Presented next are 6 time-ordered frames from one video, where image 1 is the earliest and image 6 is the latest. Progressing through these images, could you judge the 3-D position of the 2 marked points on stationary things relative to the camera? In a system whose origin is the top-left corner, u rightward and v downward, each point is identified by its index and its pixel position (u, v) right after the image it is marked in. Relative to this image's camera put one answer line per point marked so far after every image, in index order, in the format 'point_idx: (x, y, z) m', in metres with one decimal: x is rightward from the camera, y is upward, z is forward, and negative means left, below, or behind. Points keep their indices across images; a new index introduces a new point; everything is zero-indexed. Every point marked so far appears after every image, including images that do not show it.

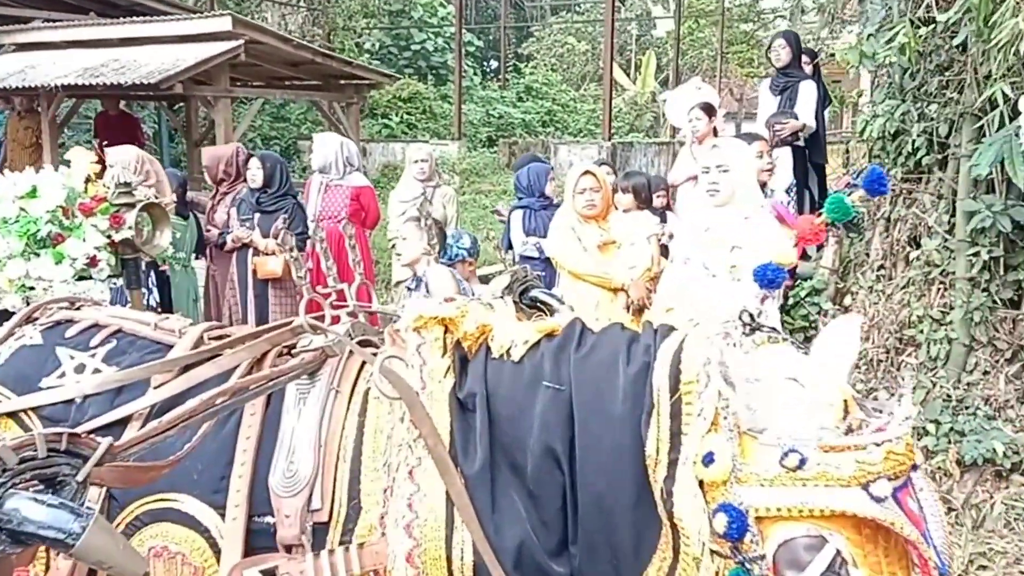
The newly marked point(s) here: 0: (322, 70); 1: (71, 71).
0: (-2.1, +2.4, +10.7) m
1: (-4.3, +2.1, +9.3) m
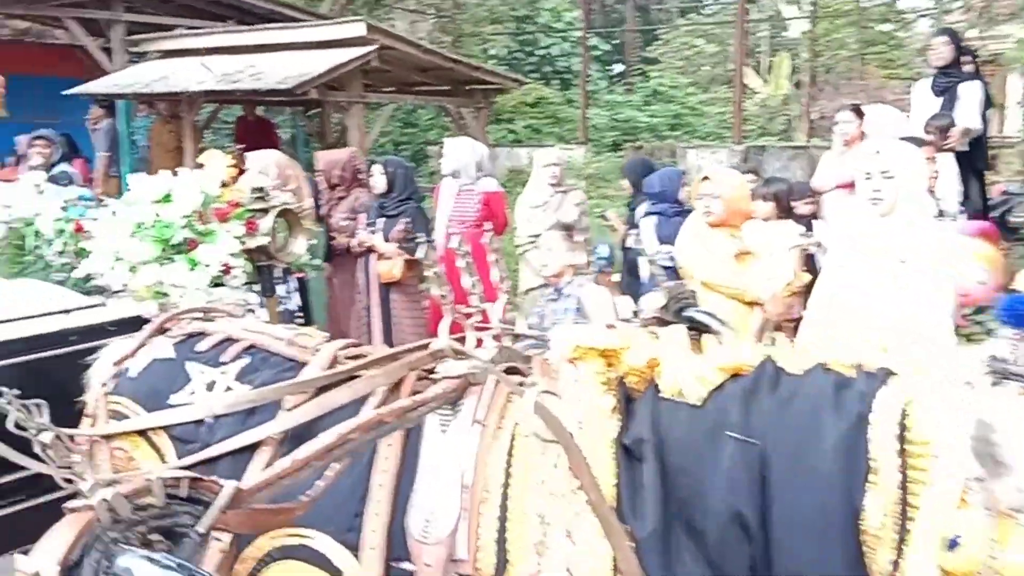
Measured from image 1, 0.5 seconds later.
0: (-0.7, +2.4, +10.7) m
1: (-3.0, +2.1, +9.6) m
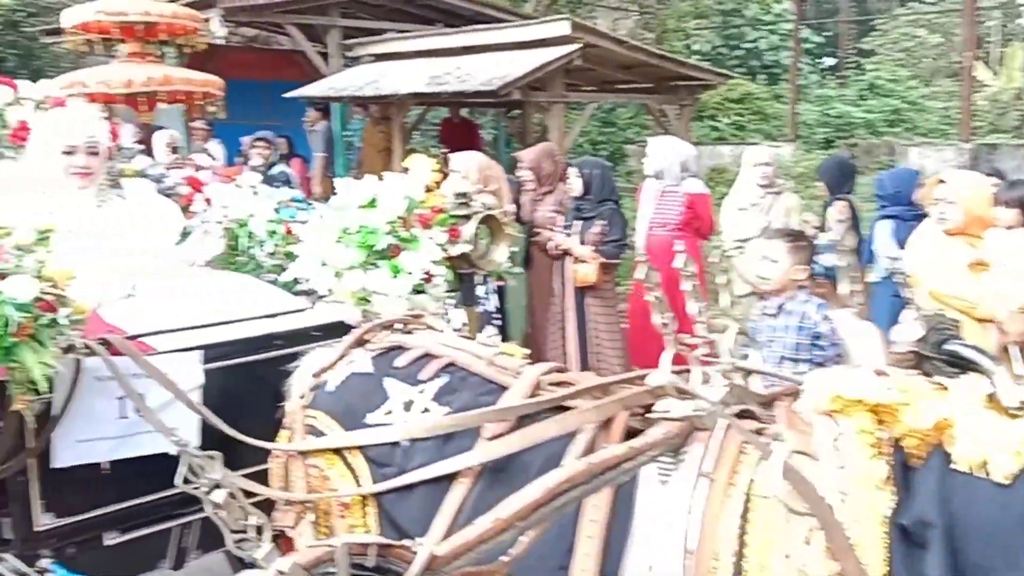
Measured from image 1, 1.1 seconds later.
0: (+1.5, +2.4, +10.4) m
1: (-1.0, +2.1, +9.8) m
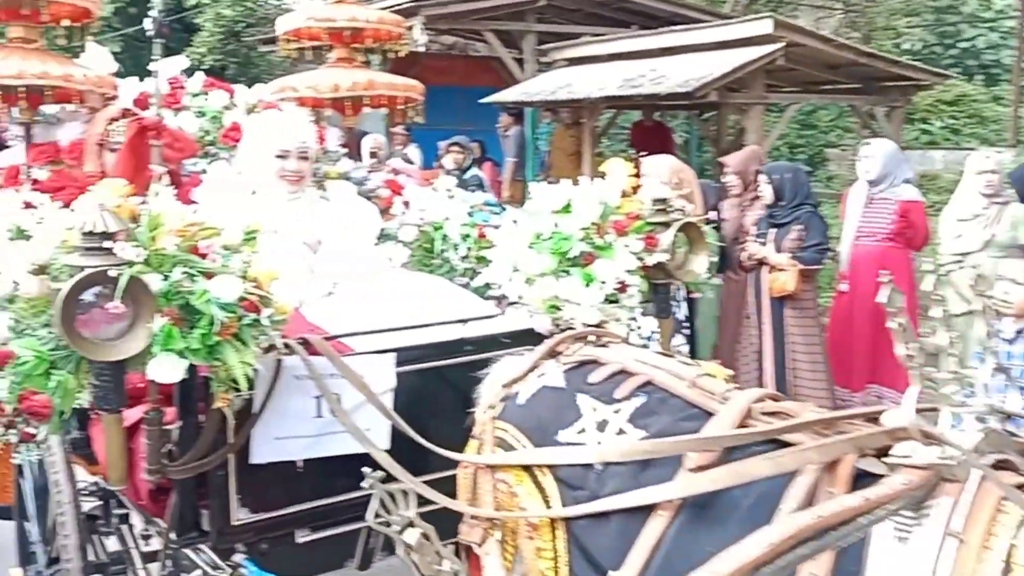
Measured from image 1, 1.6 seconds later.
0: (+3.6, +2.2, +9.8) m
1: (+1.0, +2.1, +9.6) m
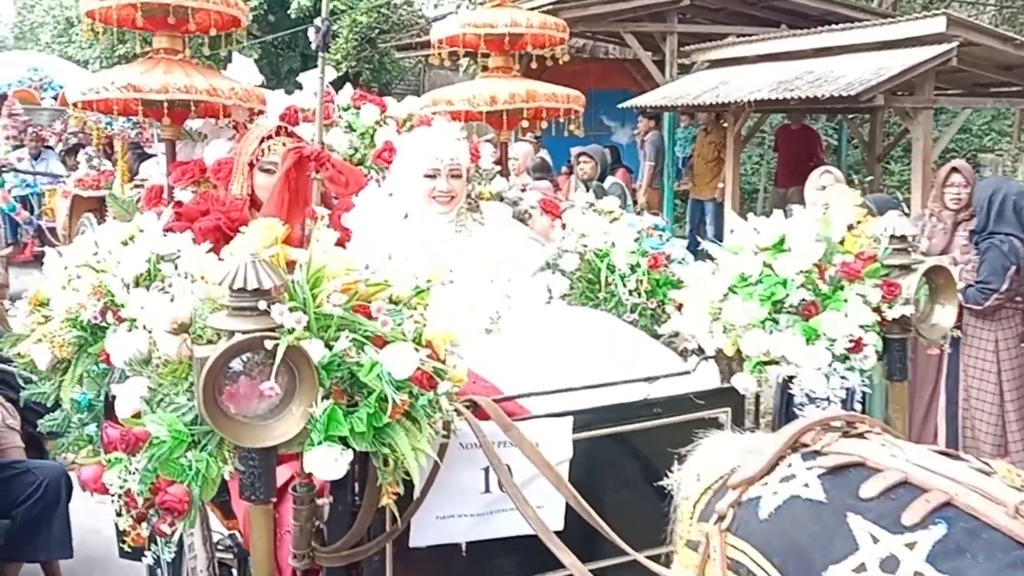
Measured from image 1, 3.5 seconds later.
0: (+5.0, +2.0, +8.8) m
1: (+2.4, +1.9, +9.0) m
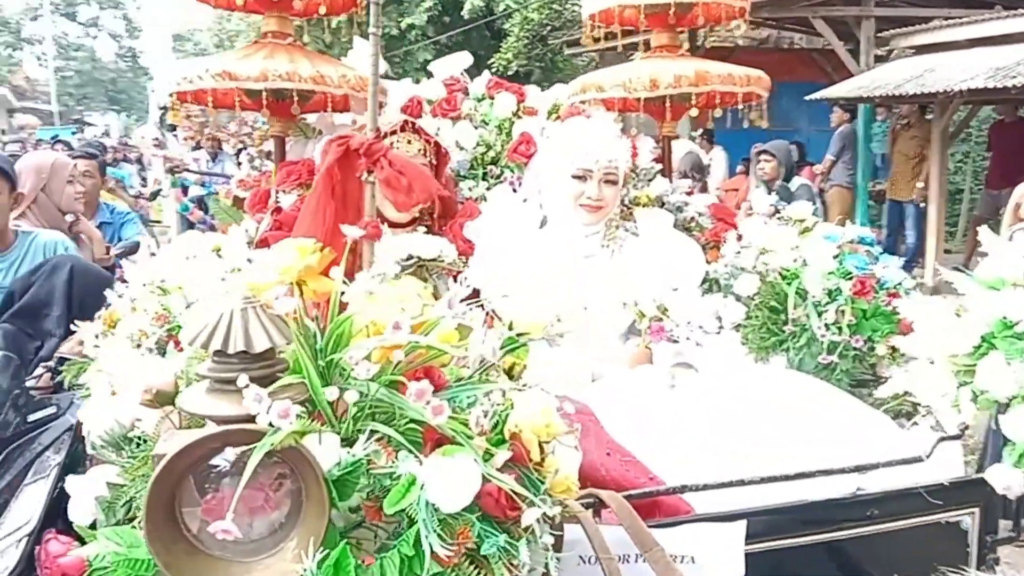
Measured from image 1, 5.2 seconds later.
0: (+6.3, +1.8, +7.1) m
1: (+3.8, +1.7, +7.8) m
